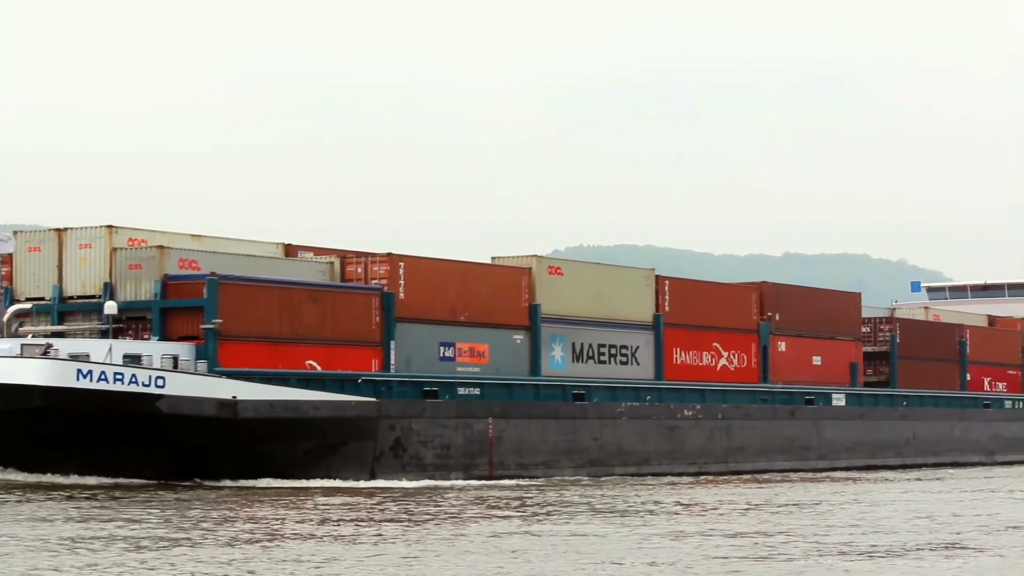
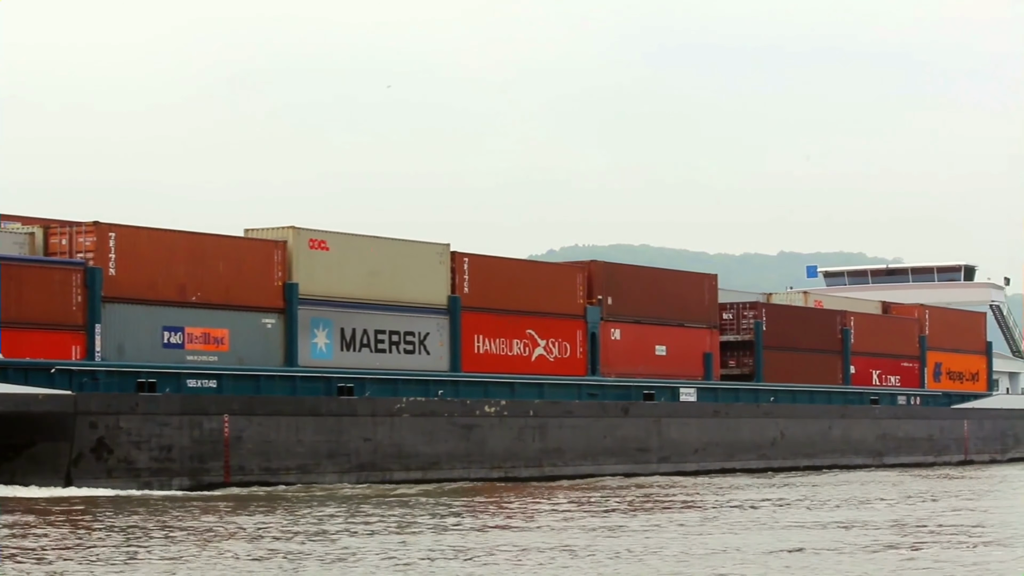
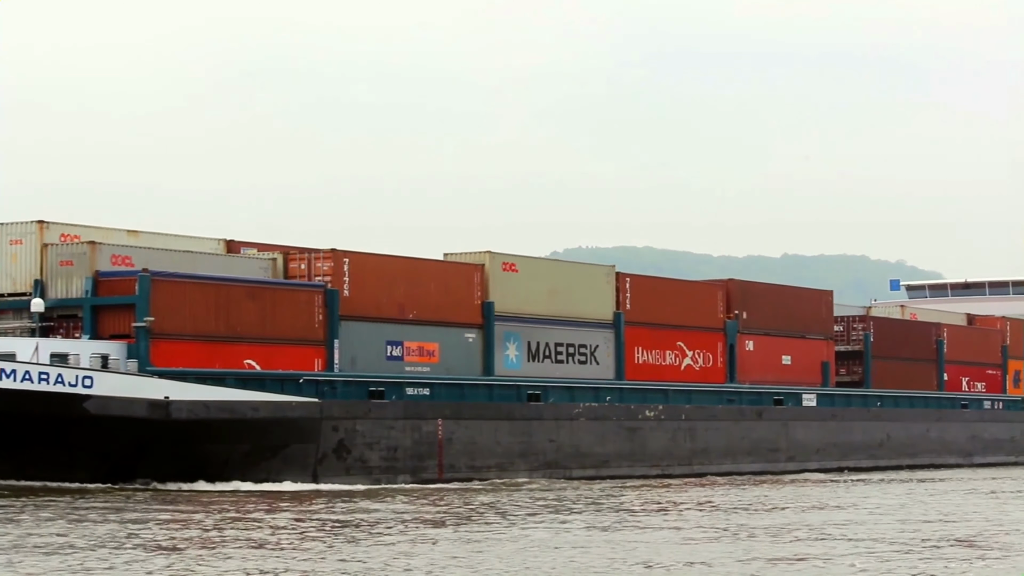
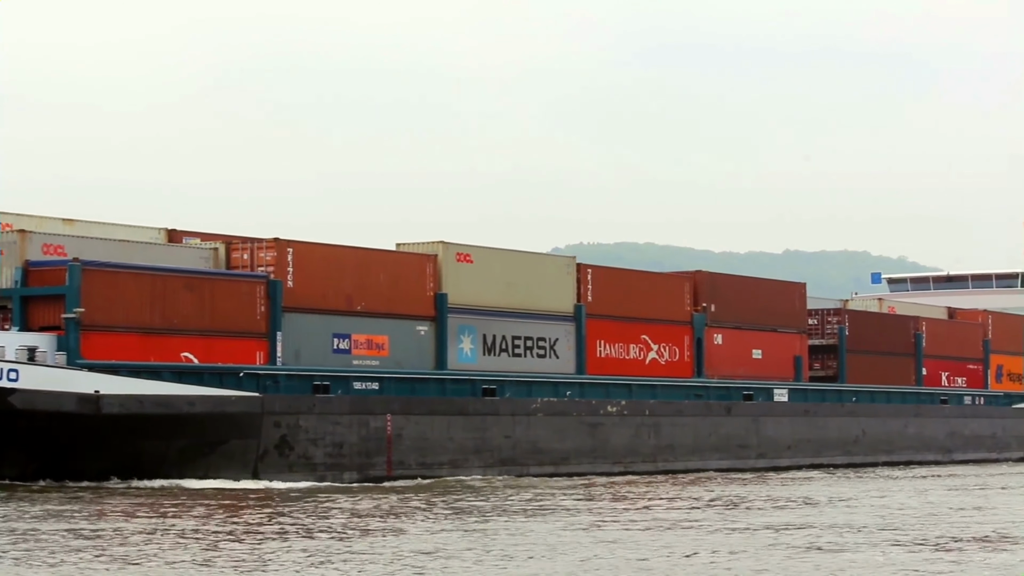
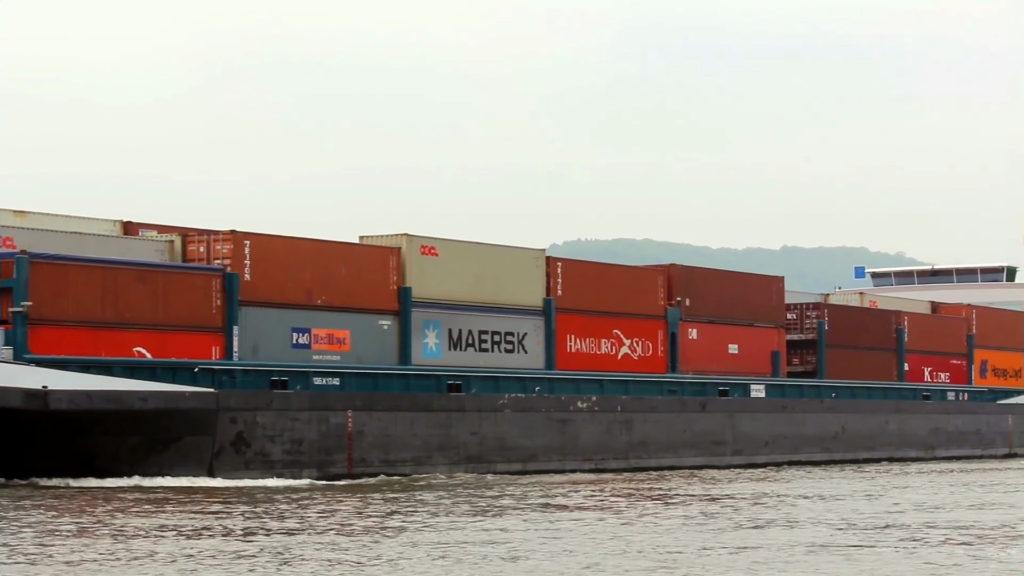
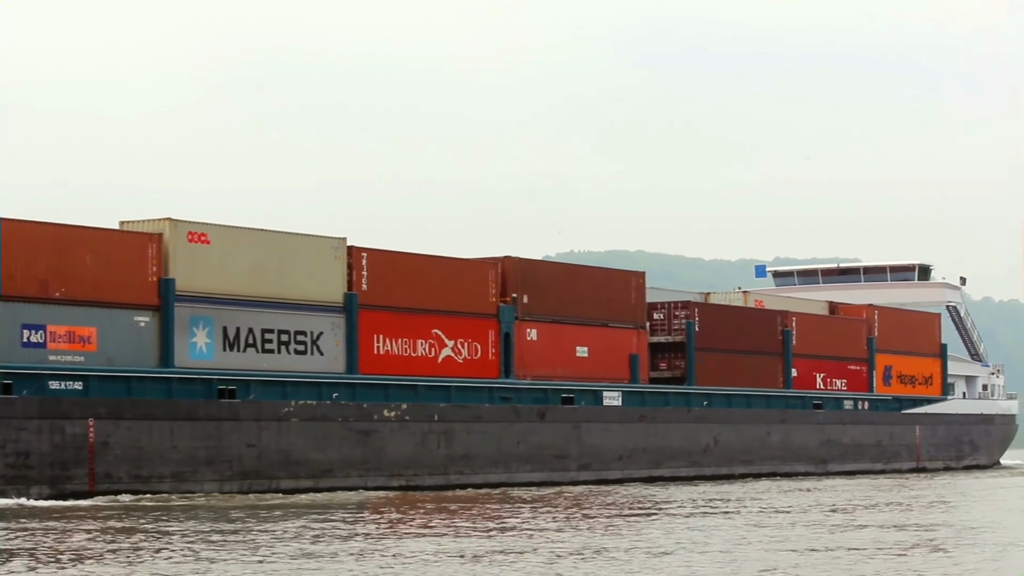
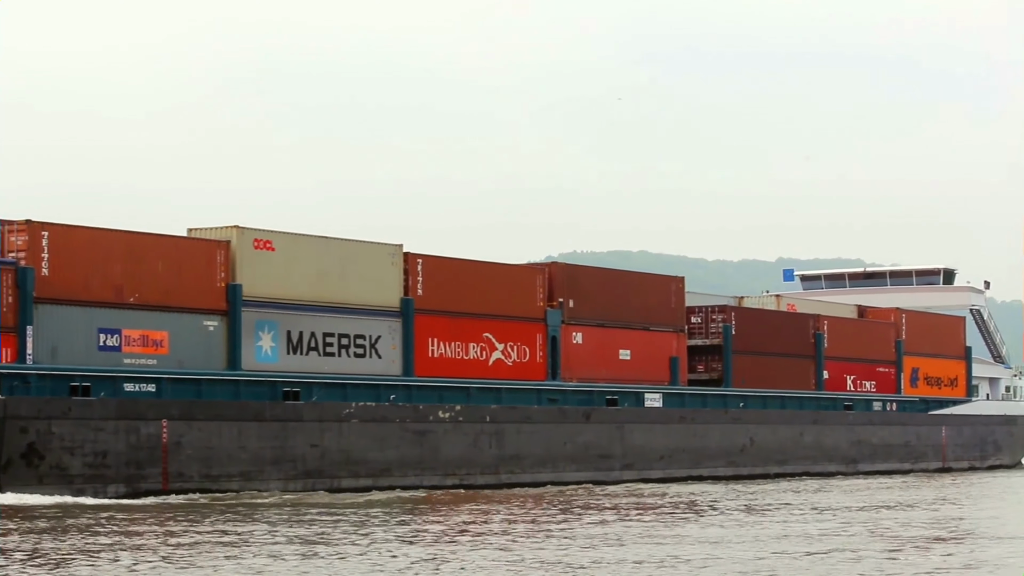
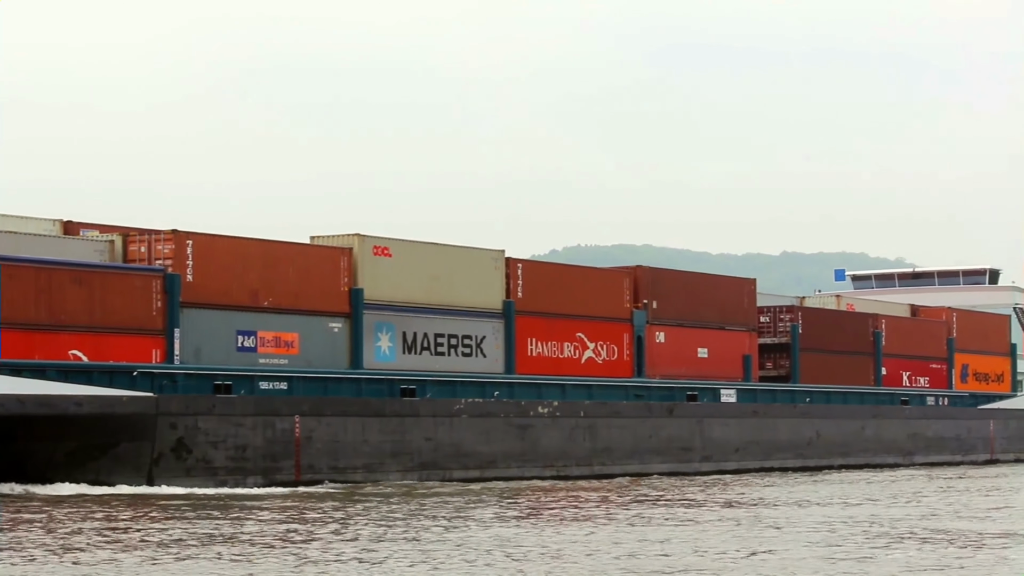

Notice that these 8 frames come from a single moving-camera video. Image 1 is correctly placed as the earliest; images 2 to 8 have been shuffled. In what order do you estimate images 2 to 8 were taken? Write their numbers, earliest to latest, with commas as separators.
3, 4, 5, 8, 2, 7, 6
